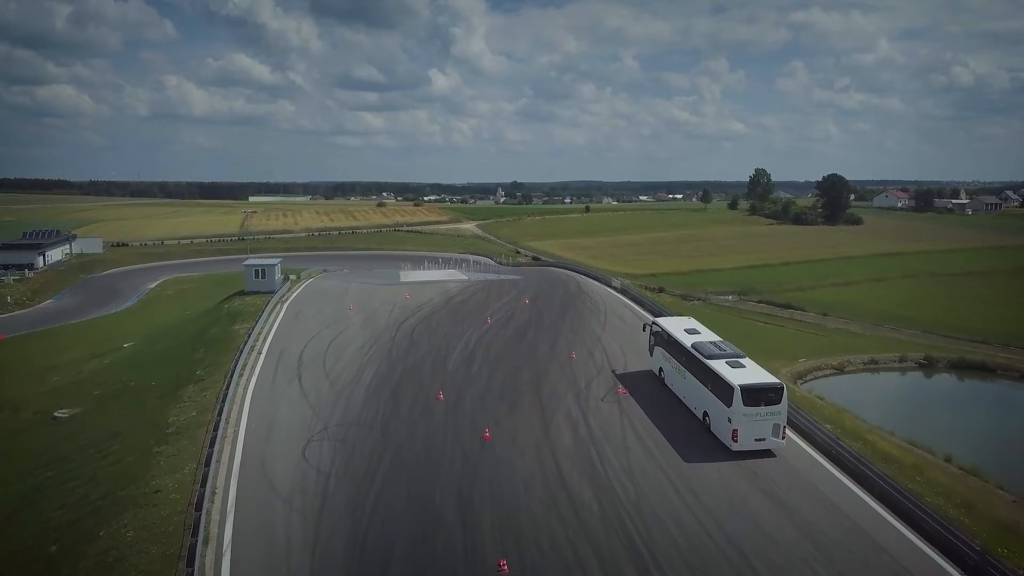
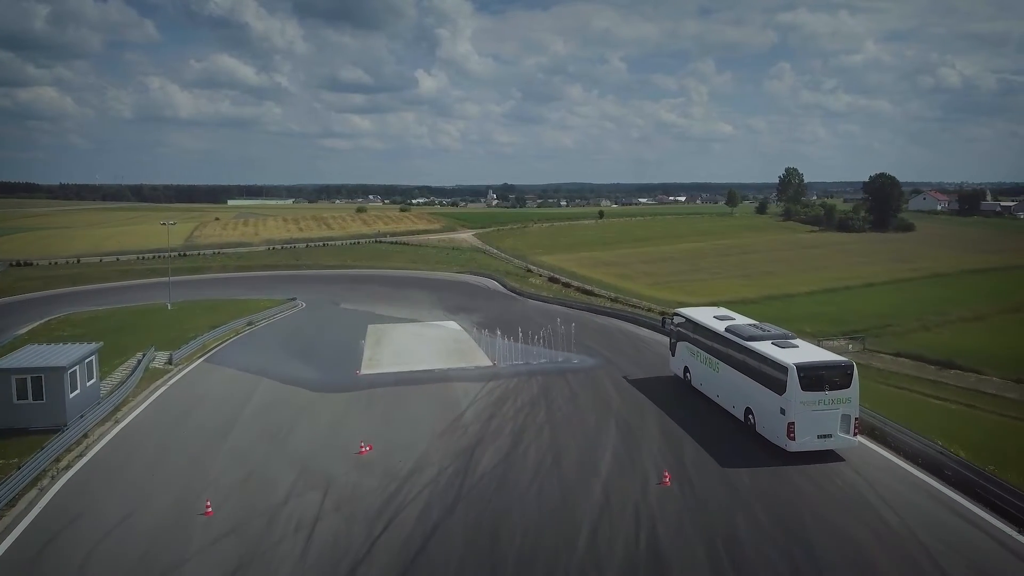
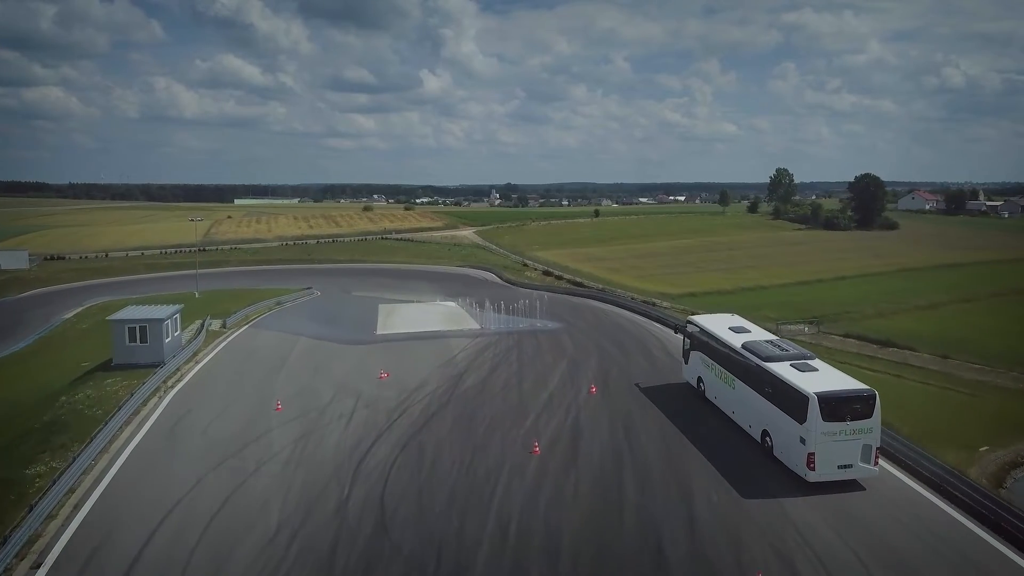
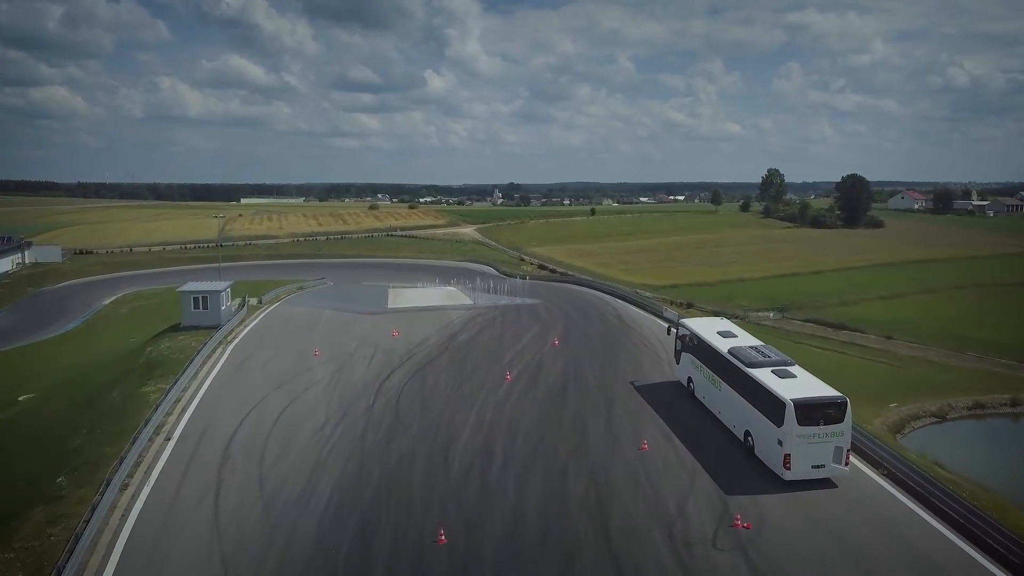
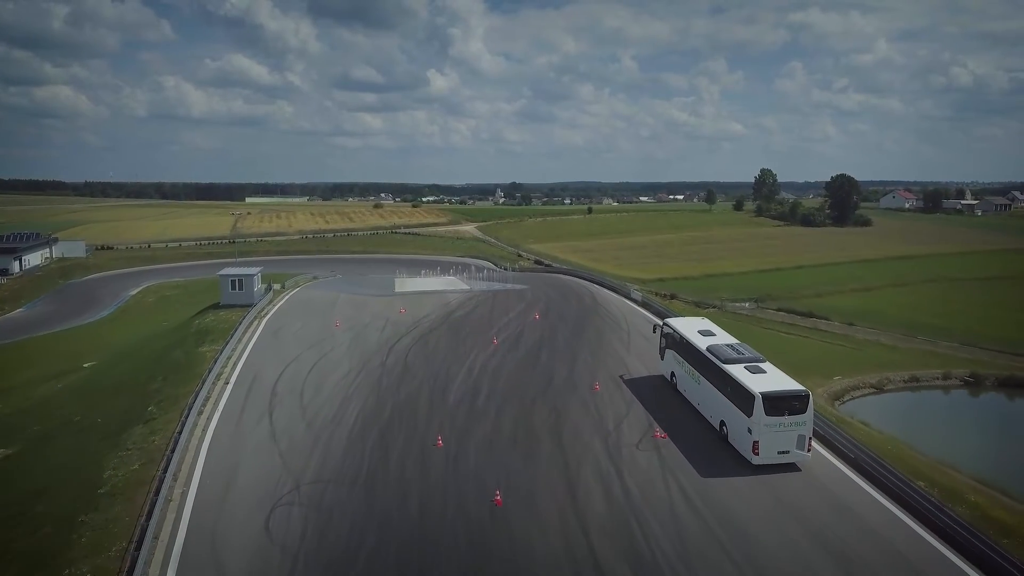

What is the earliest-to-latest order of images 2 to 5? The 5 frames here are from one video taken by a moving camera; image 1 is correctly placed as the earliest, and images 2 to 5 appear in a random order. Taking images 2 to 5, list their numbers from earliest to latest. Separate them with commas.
5, 4, 3, 2
